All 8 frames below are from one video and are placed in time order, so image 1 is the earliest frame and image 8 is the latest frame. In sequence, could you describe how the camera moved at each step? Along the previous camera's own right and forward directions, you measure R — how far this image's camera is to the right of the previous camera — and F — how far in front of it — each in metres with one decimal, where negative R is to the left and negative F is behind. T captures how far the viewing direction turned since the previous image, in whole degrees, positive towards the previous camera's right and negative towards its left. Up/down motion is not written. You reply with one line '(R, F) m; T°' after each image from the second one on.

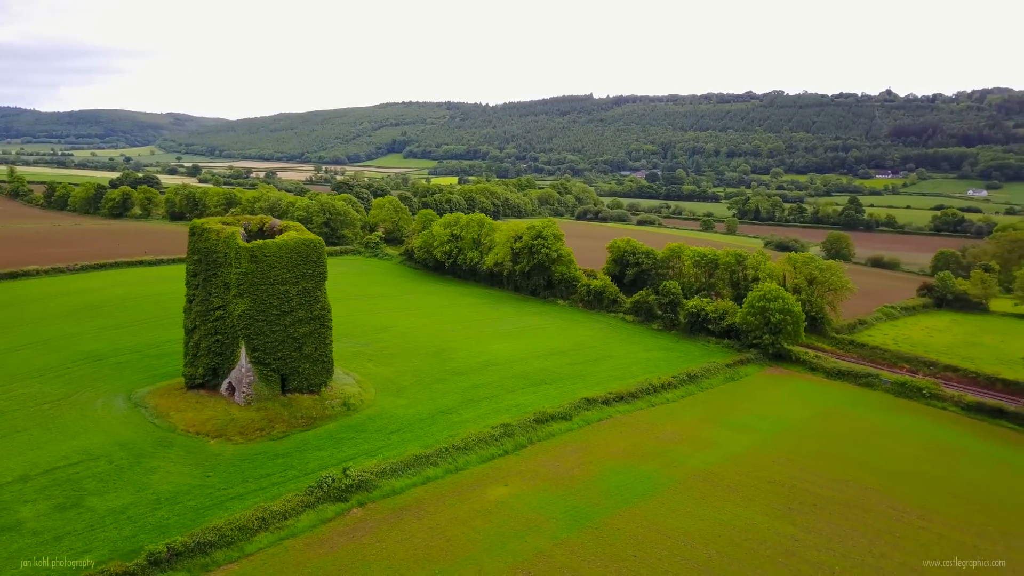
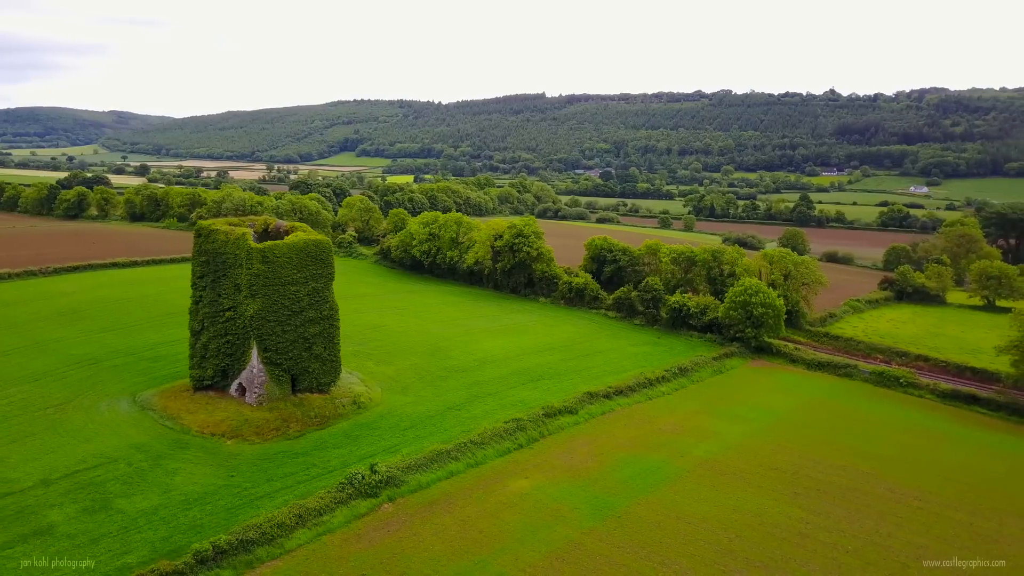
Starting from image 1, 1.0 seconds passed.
(-1.4, -0.3) m; +2°
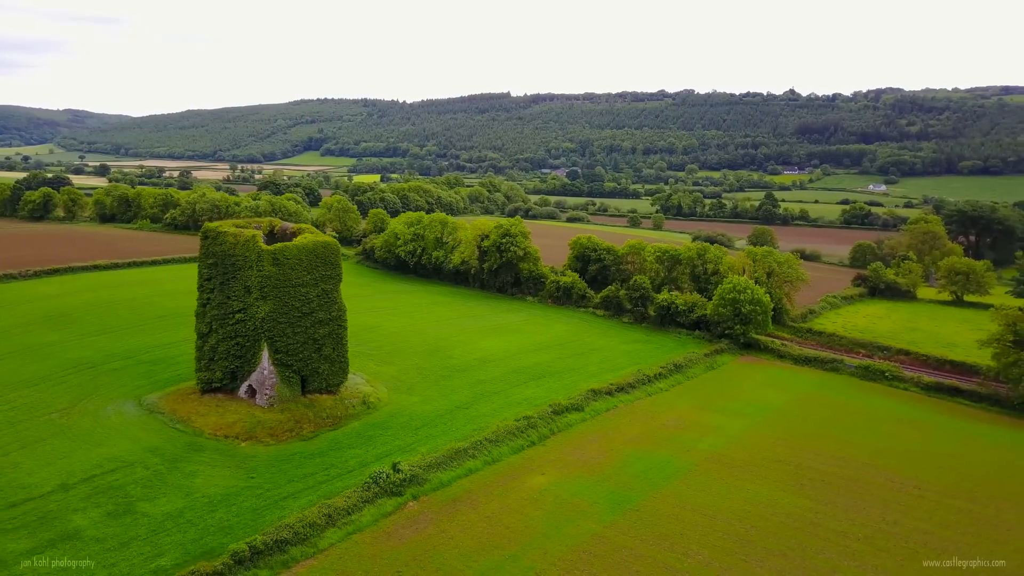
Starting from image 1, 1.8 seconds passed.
(-1.1, -0.2) m; +2°
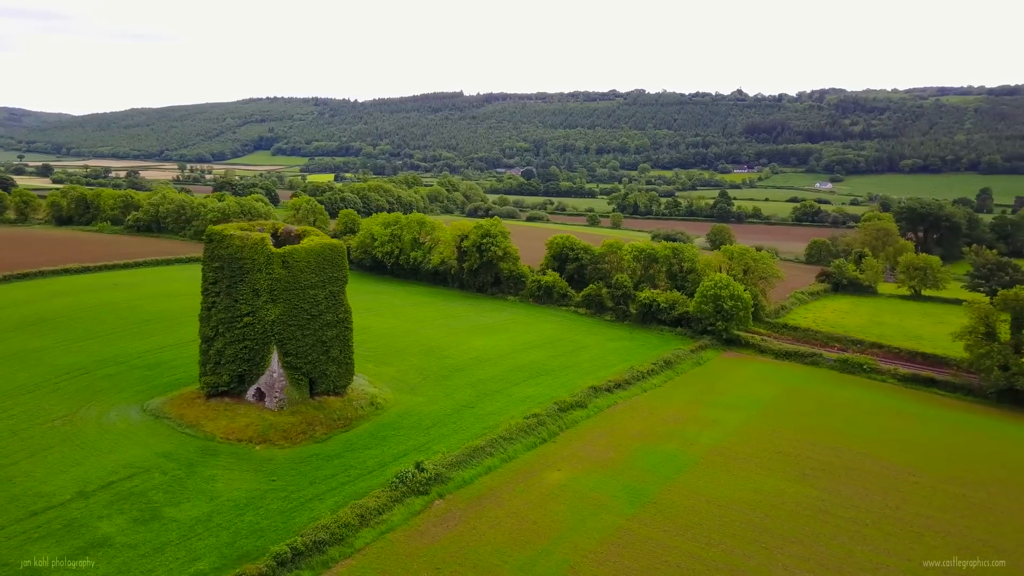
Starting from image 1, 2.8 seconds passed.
(-1.3, -0.2) m; +2°
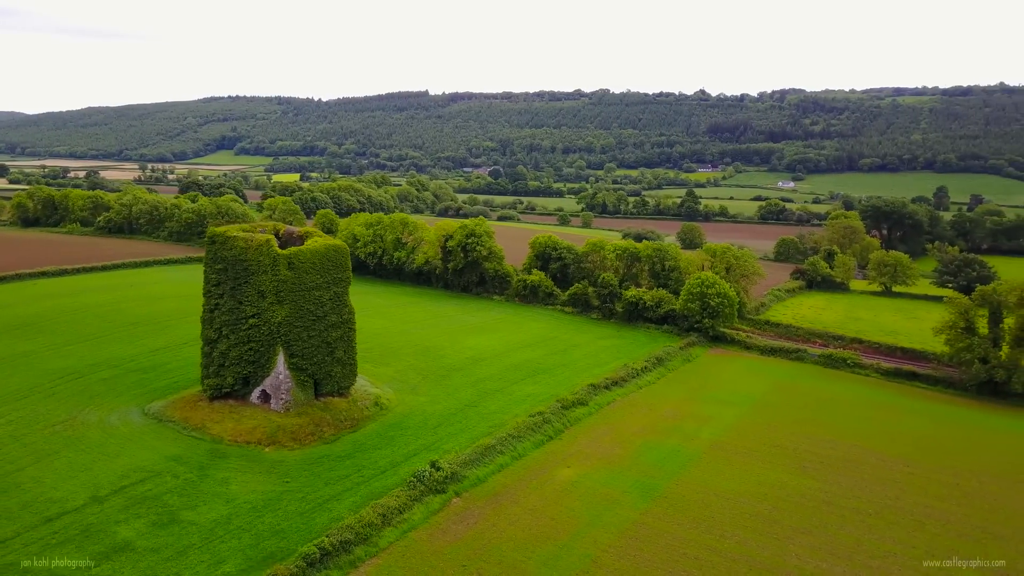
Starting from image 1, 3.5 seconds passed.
(-0.9, -0.1) m; +2°
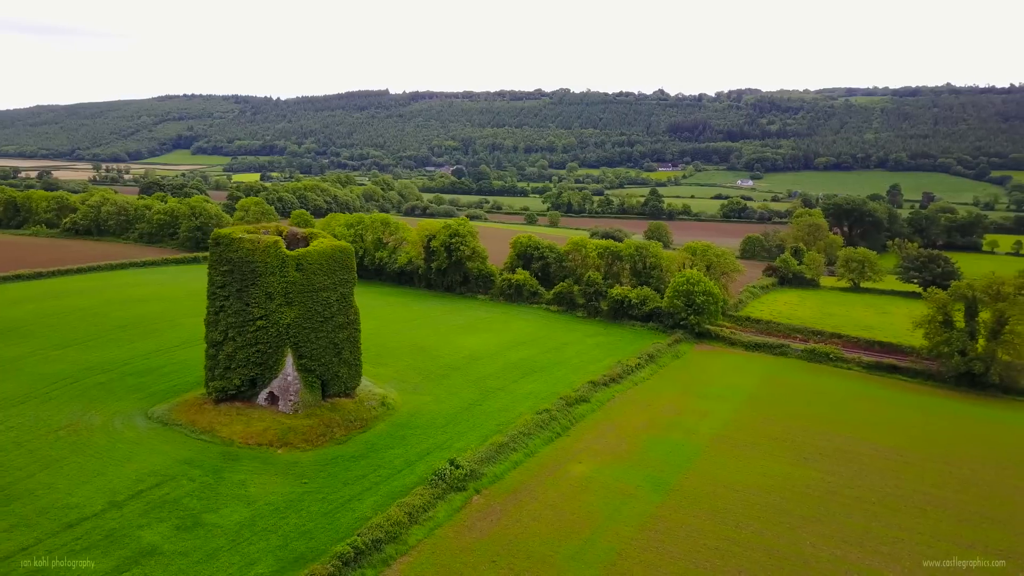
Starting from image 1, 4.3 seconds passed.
(-1.1, -0.2) m; +2°
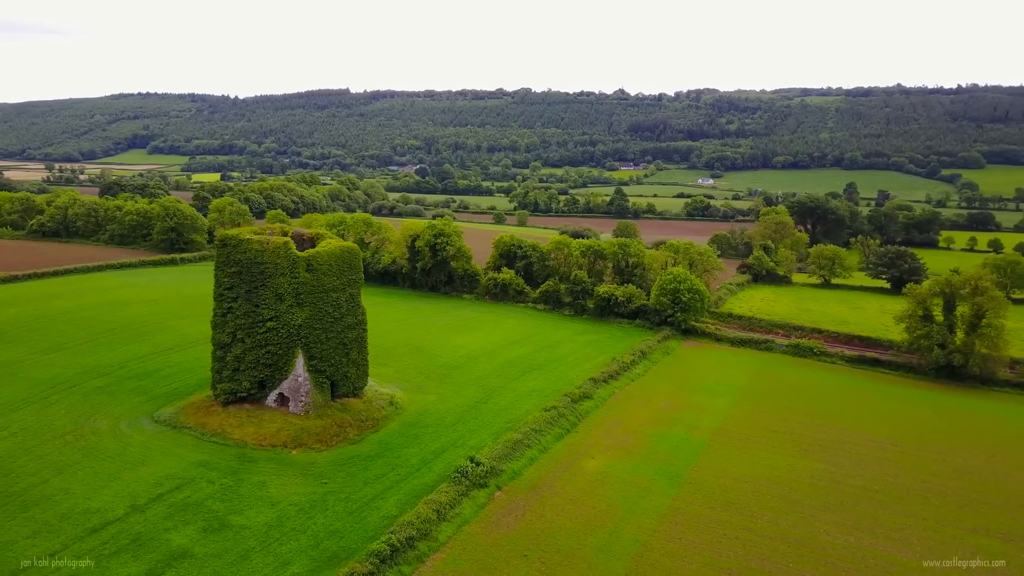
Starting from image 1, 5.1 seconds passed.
(-1.1, -0.2) m; +2°
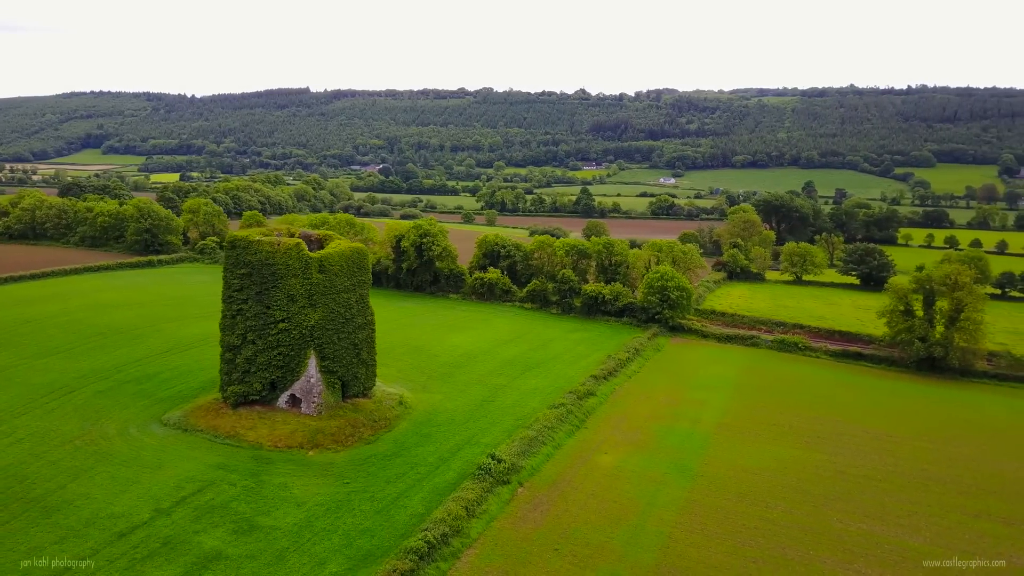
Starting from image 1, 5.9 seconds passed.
(-1.1, -0.2) m; +2°
